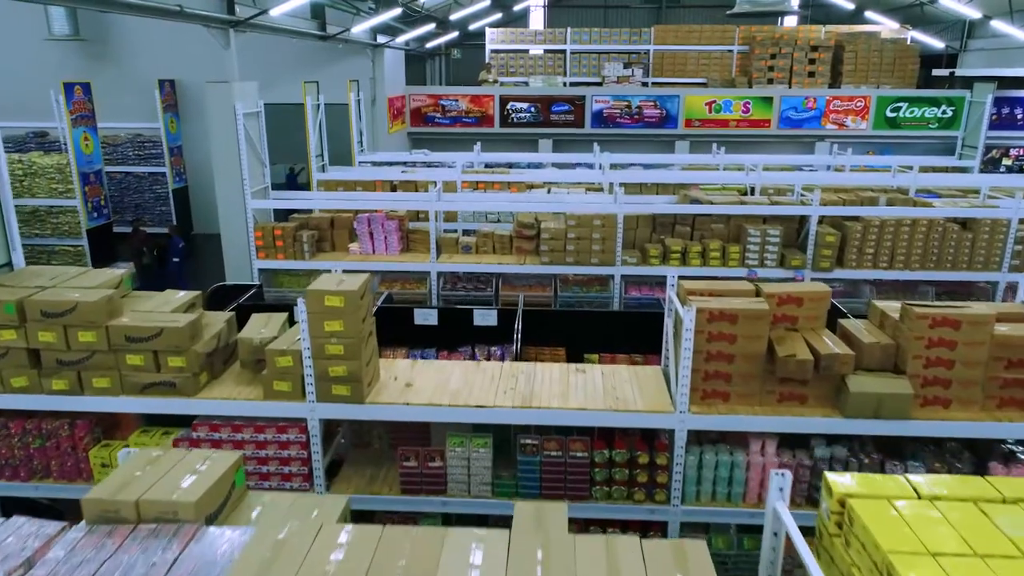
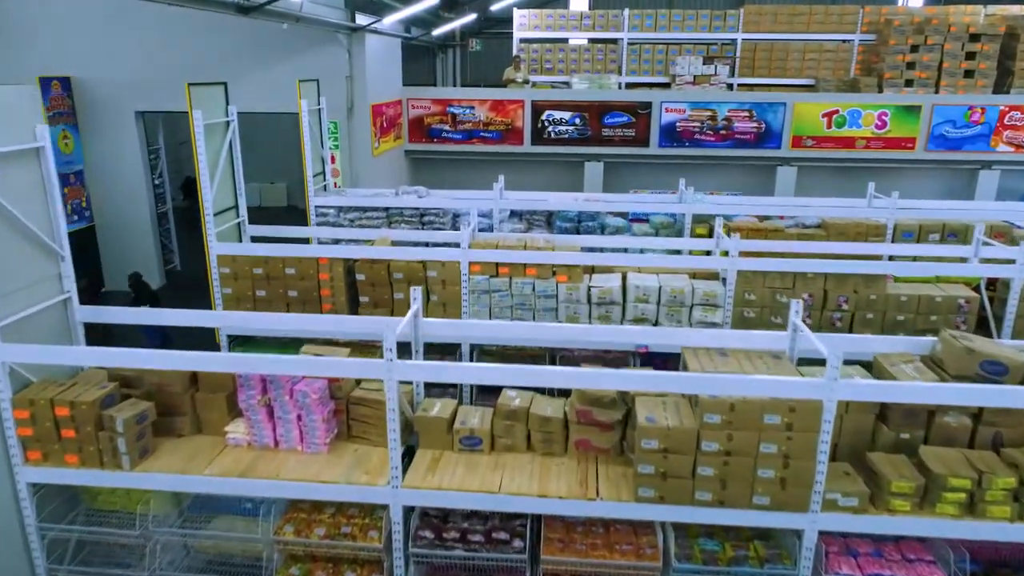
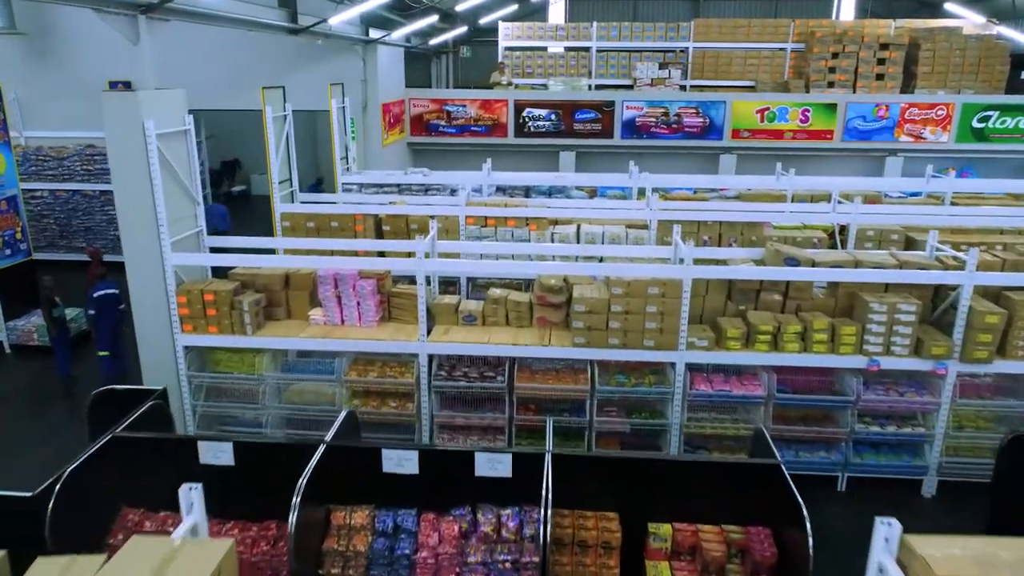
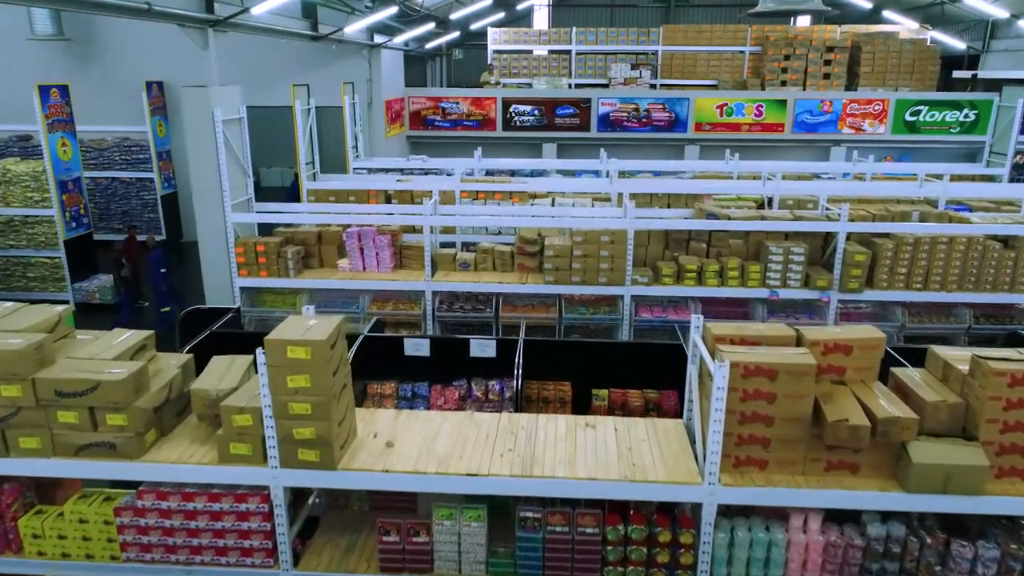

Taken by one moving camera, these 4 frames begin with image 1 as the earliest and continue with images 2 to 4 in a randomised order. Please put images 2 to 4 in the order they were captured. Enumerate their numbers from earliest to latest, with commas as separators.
4, 3, 2
